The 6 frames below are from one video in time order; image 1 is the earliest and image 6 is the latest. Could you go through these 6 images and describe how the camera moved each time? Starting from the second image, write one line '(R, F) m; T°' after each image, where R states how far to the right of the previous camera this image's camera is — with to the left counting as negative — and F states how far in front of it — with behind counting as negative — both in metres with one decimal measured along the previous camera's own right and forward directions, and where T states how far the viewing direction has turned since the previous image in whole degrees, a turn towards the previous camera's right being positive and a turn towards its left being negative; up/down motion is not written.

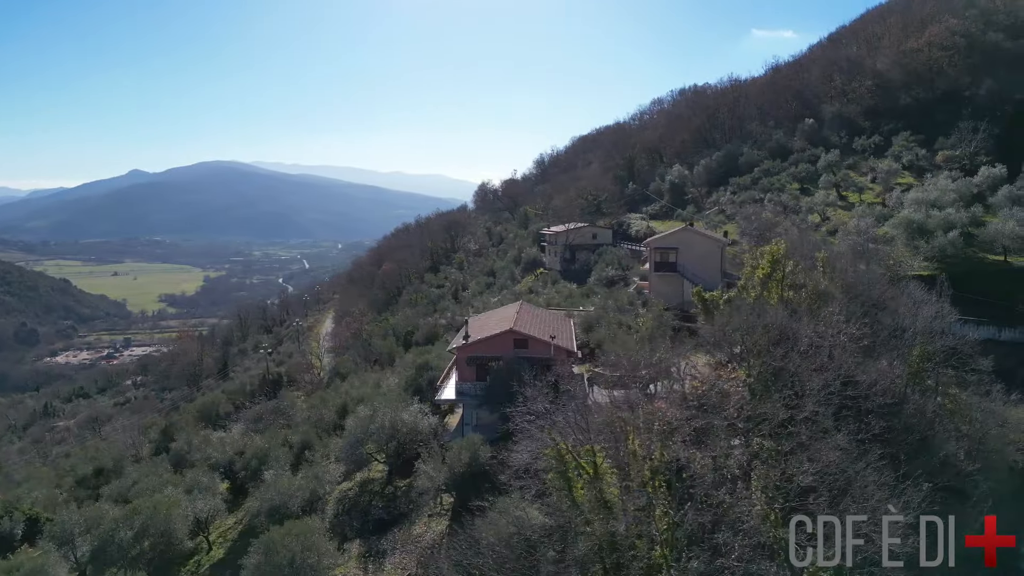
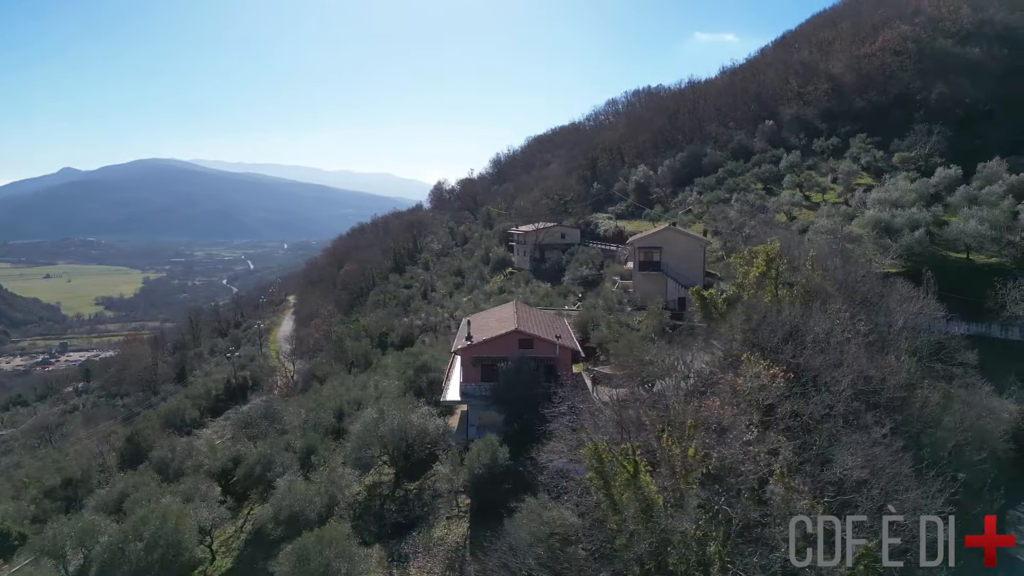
(-1.3, 0.0) m; +4°
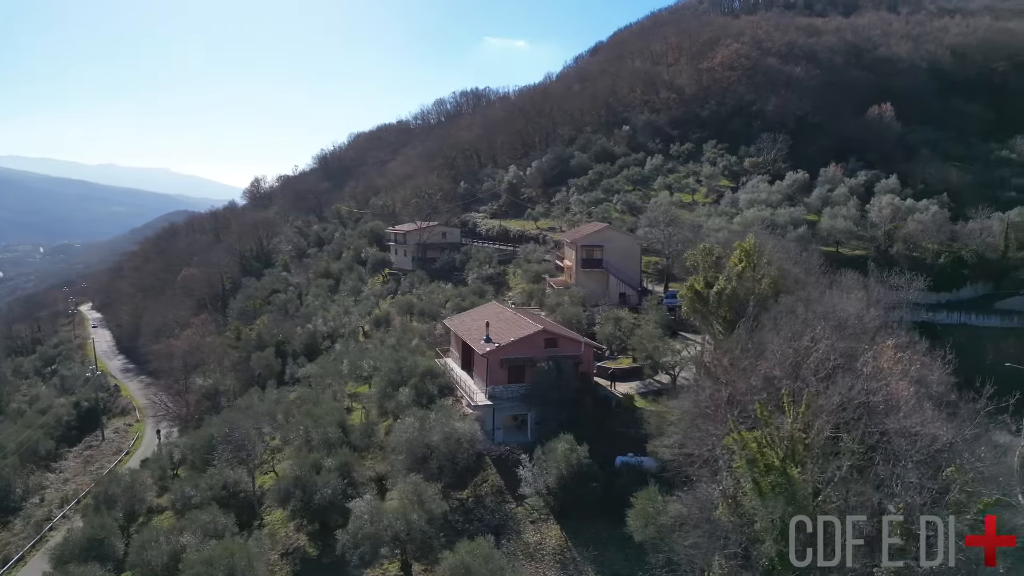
(-5.3, +0.7) m; +15°
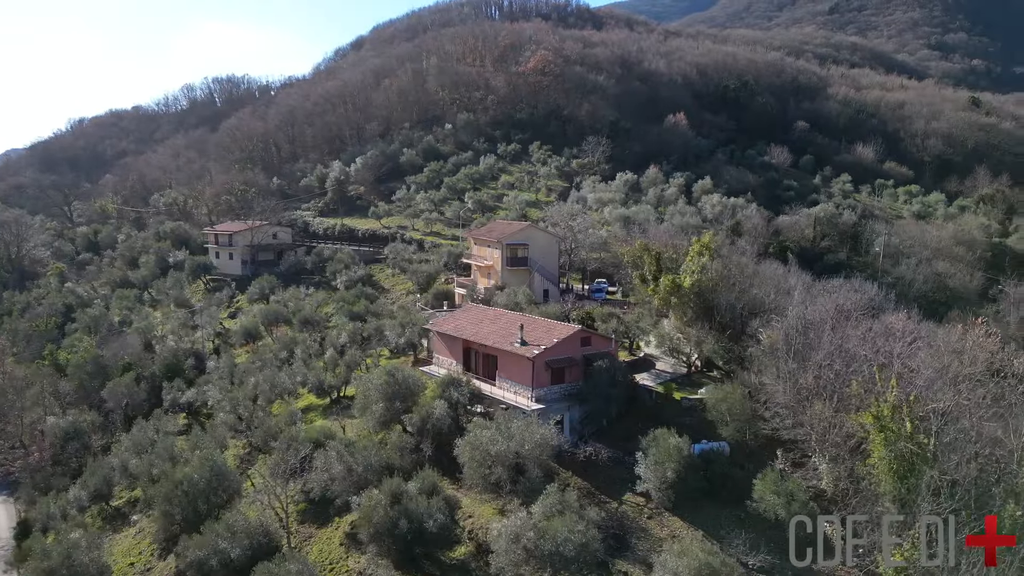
(-7.2, +1.5) m; +20°
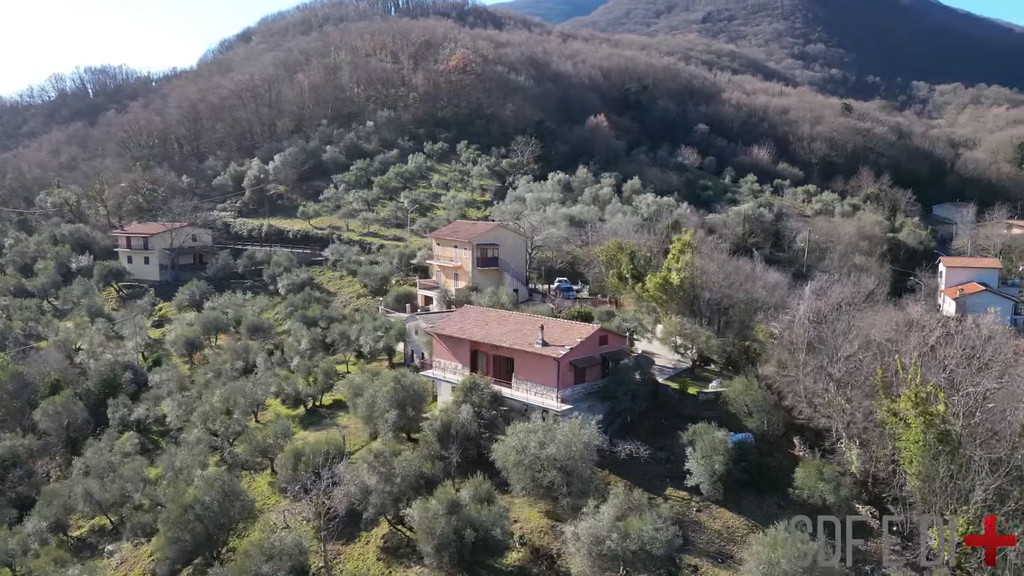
(-3.3, +0.4) m; +9°
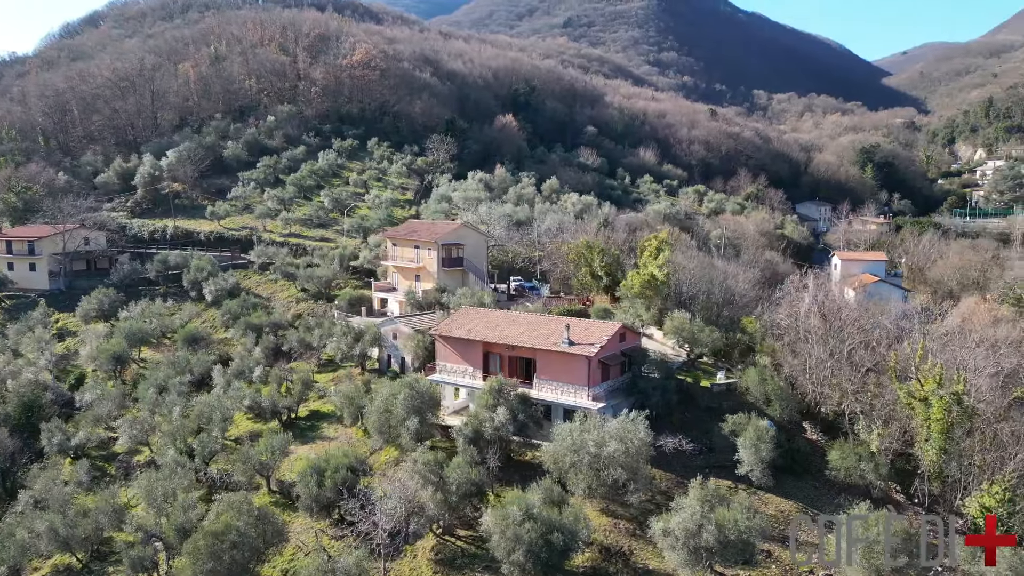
(-4.0, +0.6) m; +11°
